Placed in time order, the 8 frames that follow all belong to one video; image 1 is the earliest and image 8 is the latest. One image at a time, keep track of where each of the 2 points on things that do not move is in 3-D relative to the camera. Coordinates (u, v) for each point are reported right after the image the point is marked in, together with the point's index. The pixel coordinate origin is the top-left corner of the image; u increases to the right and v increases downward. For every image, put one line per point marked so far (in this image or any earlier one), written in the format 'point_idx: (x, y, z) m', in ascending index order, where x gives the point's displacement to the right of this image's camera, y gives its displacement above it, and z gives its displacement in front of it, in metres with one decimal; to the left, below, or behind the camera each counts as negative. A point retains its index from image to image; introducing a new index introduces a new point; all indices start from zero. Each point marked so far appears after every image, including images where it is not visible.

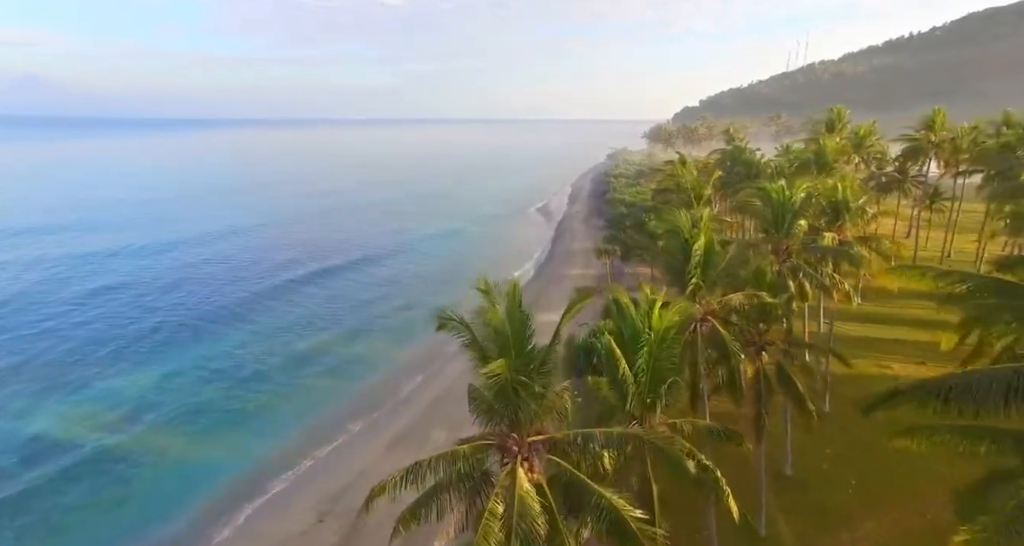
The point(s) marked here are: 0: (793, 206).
0: (+9.2, +2.2, +18.0) m
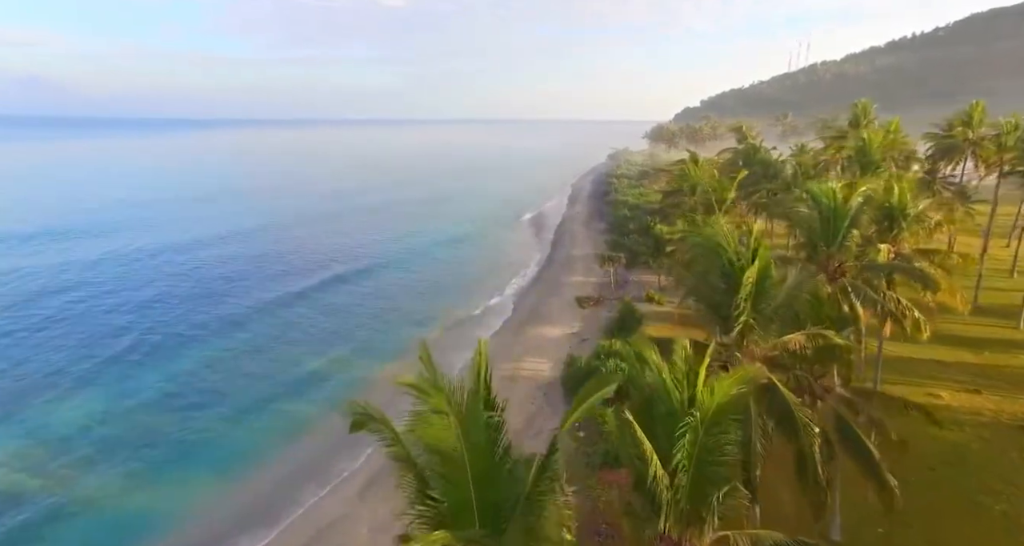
0: (+8.9, +1.6, +14.6) m
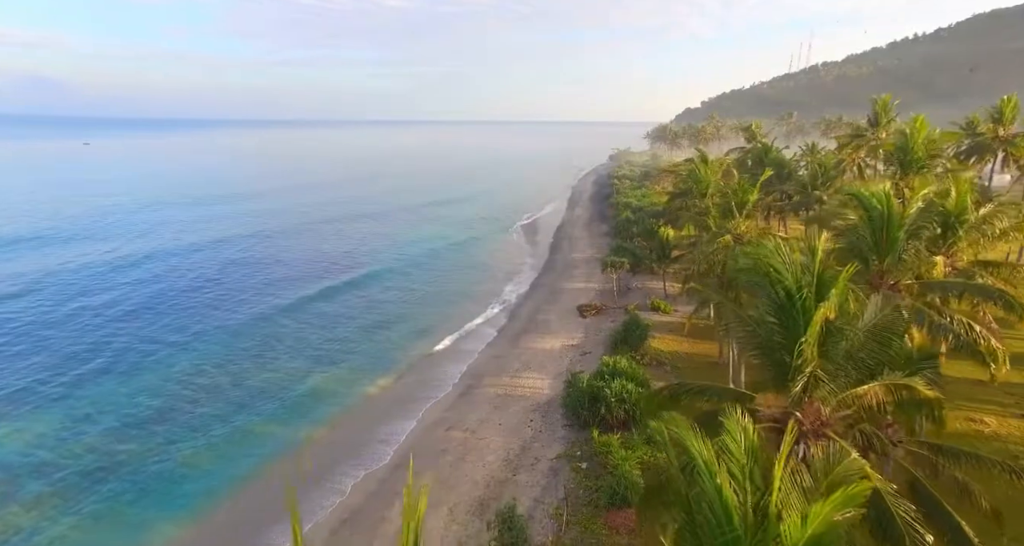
0: (+8.7, +1.1, +12.2) m
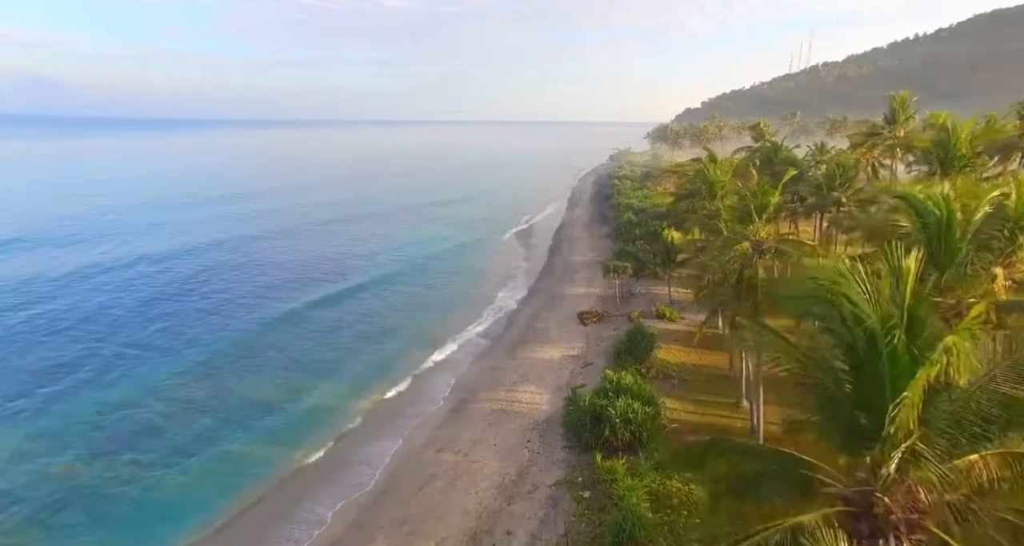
0: (+8.5, +0.8, +10.3) m
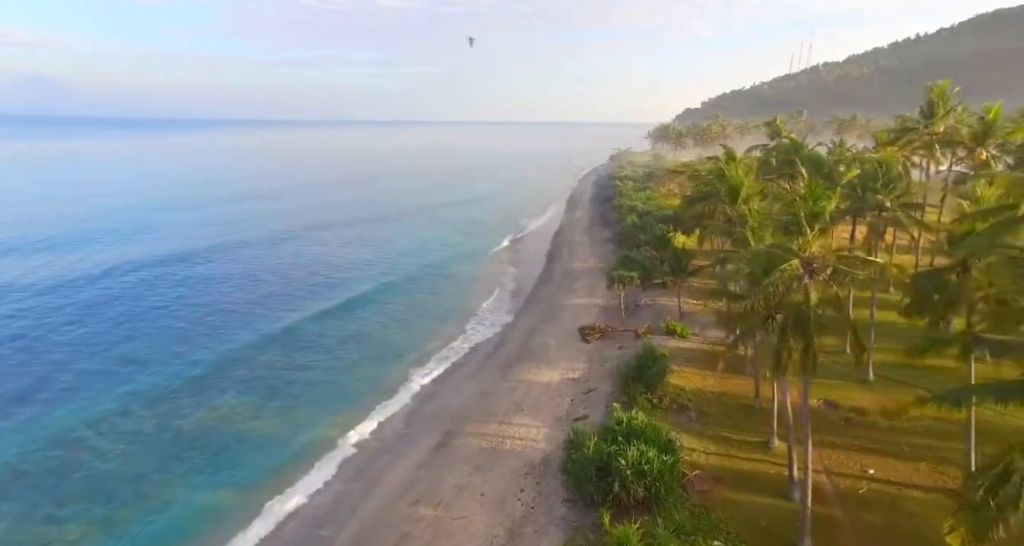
0: (+8.2, +0.2, +6.8) m
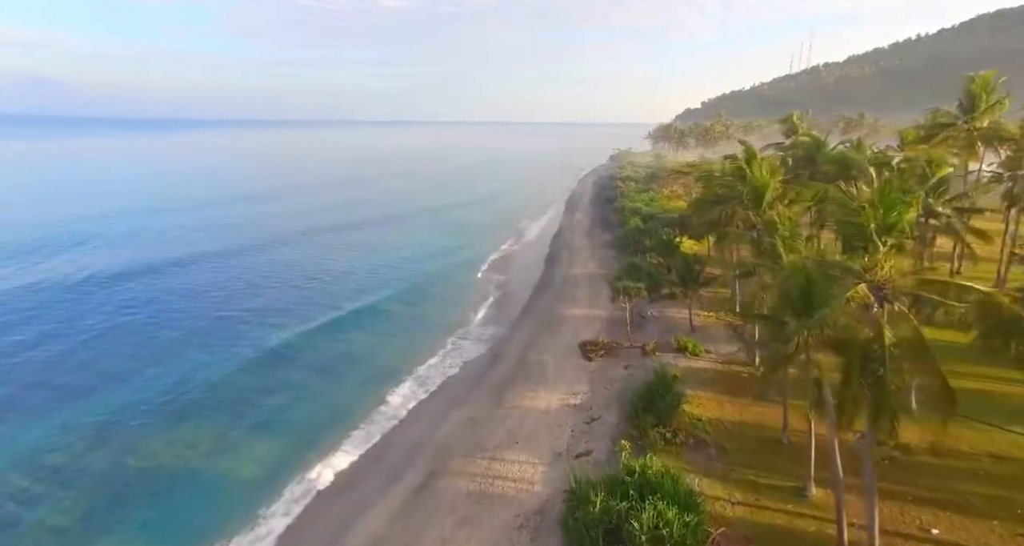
0: (+7.9, -0.4, +3.8) m
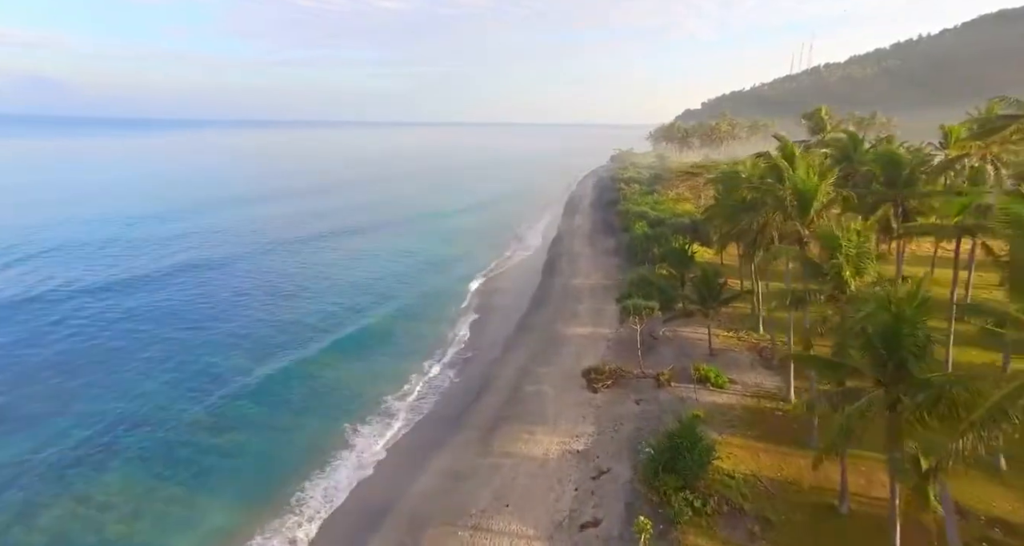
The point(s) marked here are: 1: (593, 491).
0: (+7.6, -1.2, -0.3) m
1: (+2.7, -7.1, +18.2) m
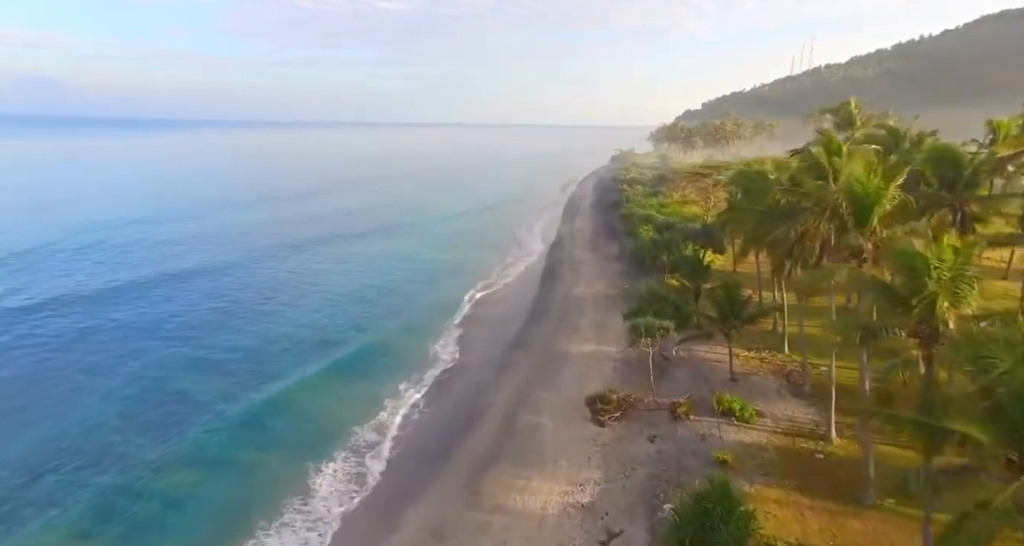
0: (+7.4, -1.8, -3.7) m
1: (+2.5, -7.7, +14.9) m
